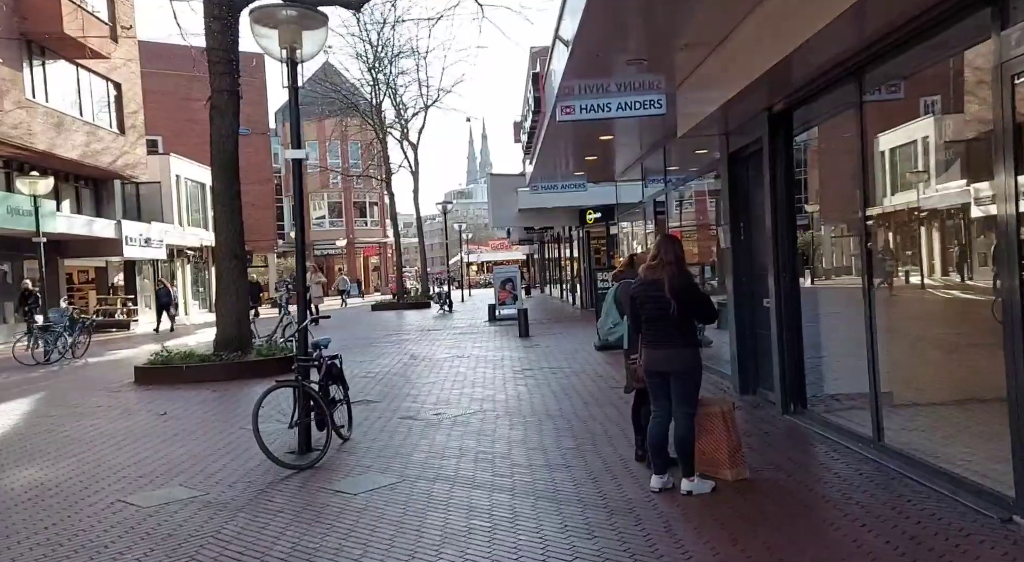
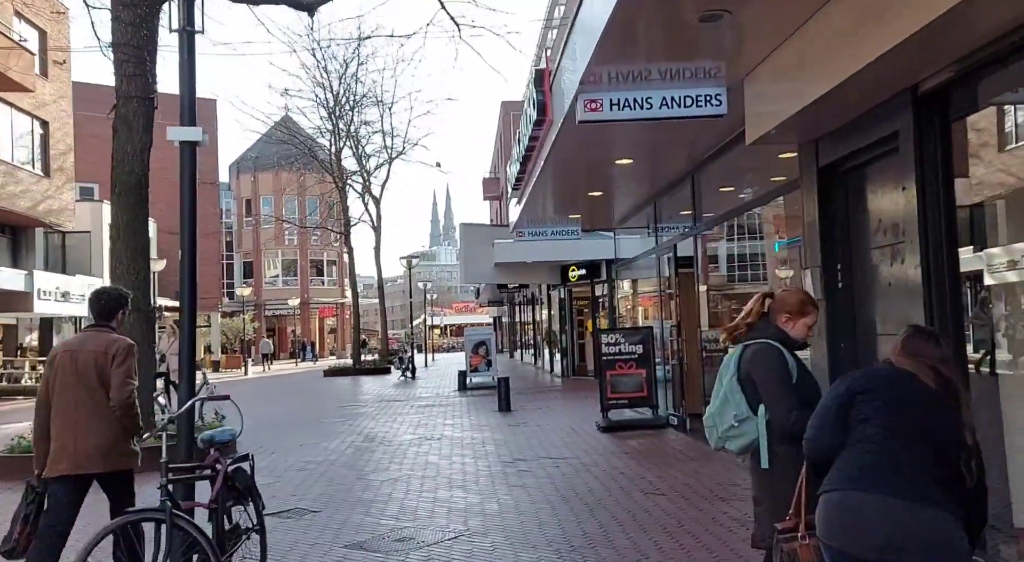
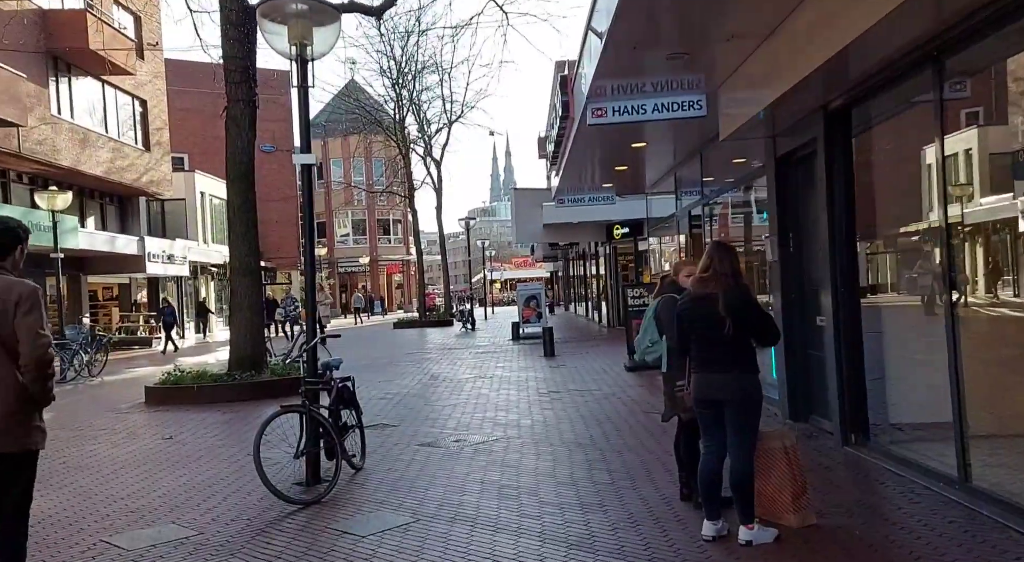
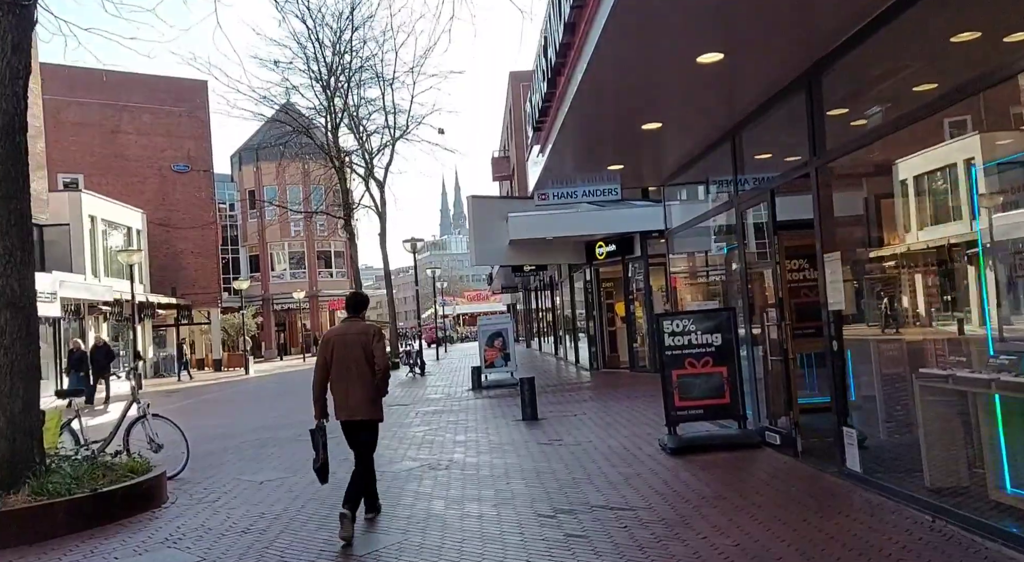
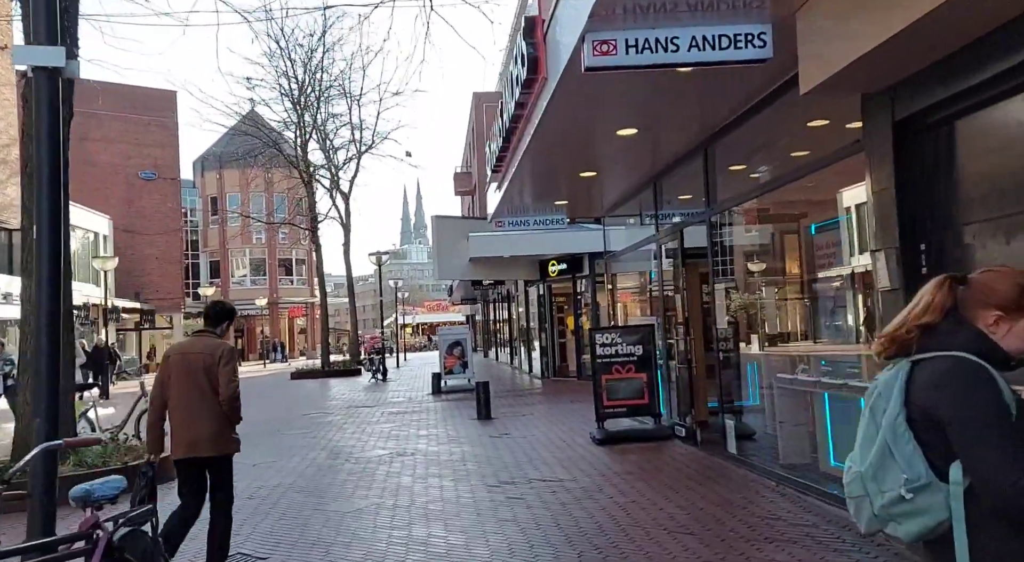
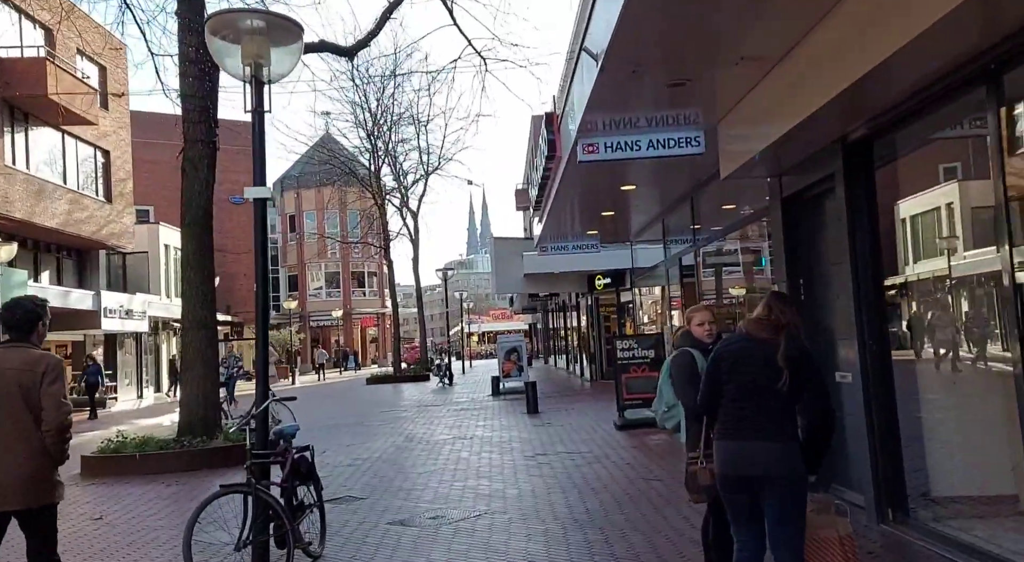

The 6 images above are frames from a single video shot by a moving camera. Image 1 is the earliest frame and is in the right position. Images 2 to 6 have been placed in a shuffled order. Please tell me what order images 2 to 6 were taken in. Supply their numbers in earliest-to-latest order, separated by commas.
3, 6, 2, 5, 4
